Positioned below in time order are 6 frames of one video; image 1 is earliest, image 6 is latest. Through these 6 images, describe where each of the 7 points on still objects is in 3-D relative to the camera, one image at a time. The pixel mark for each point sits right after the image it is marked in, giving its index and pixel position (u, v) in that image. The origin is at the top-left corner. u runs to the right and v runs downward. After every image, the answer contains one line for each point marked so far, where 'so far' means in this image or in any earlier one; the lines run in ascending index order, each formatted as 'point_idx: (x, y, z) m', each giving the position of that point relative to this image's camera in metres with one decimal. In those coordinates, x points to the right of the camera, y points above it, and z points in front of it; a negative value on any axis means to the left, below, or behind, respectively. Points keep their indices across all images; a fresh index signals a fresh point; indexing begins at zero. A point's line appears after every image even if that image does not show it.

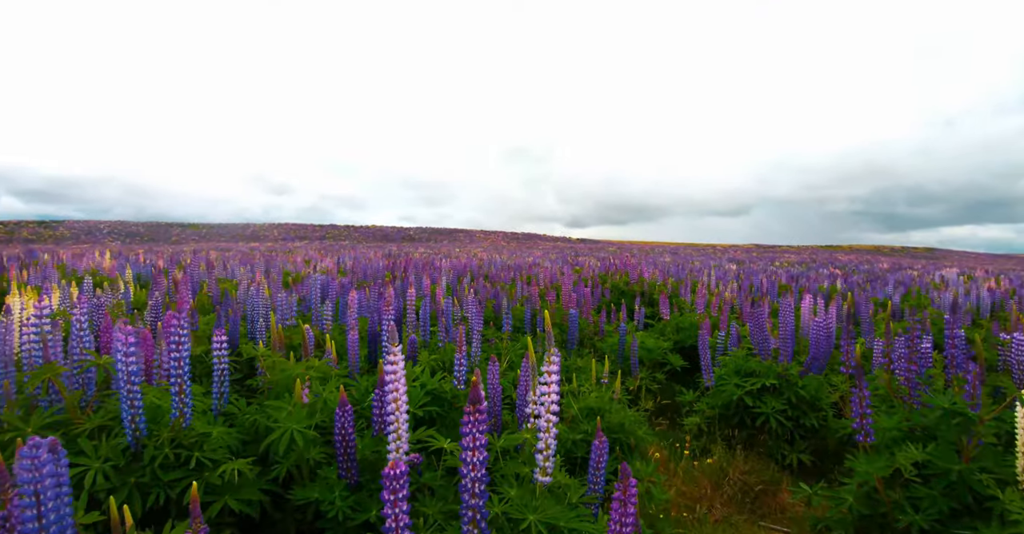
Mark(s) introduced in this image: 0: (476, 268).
0: (-1.1, 0.0, +15.8) m
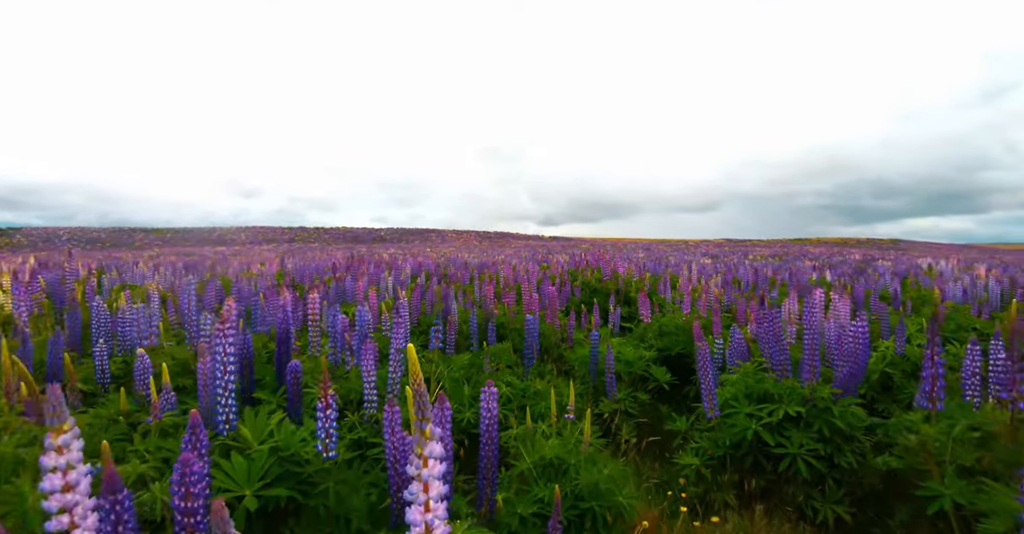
0: (-2.2, 0.0, +14.3) m
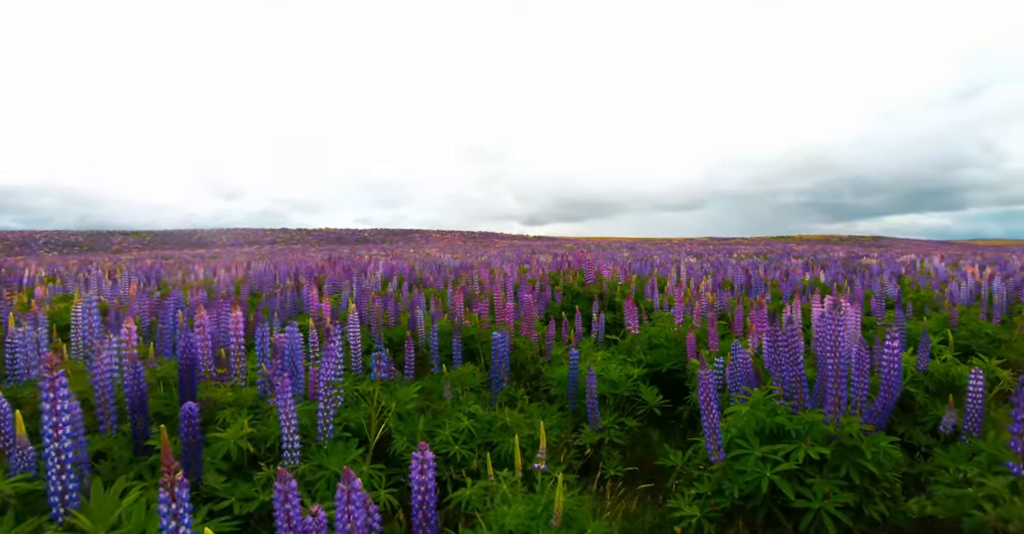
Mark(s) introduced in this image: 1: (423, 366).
0: (-2.7, -0.1, +13.5) m
1: (-0.9, -1.0, +4.8) m
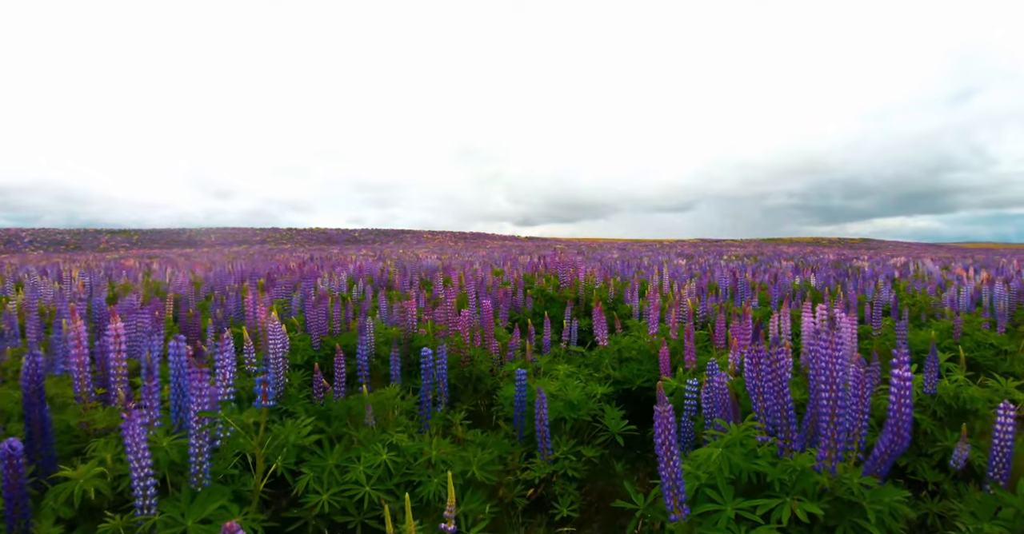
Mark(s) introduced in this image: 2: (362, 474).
0: (-3.3, -0.1, +12.9) m
1: (-1.3, -1.0, +4.2) m
2: (-0.9, -1.2, +2.9) m
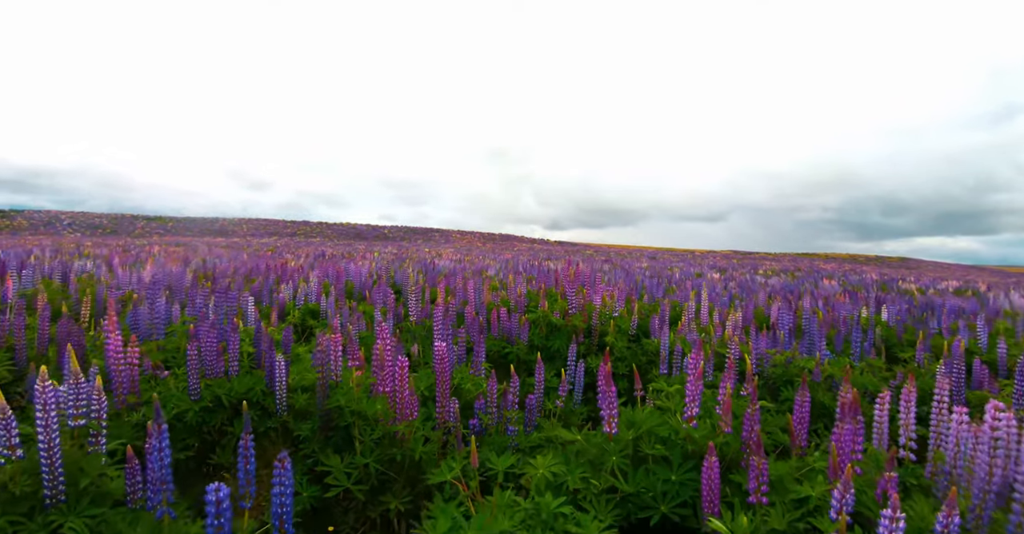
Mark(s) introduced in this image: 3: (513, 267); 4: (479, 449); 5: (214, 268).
0: (-3.1, -0.2, +11.3) m
1: (-1.7, -1.1, +2.5) m
2: (-1.3, -1.4, +1.2) m
3: (0.0, +0.2, +18.0) m
4: (-0.2, -1.2, +3.4) m
5: (-7.5, 0.0, +12.3) m
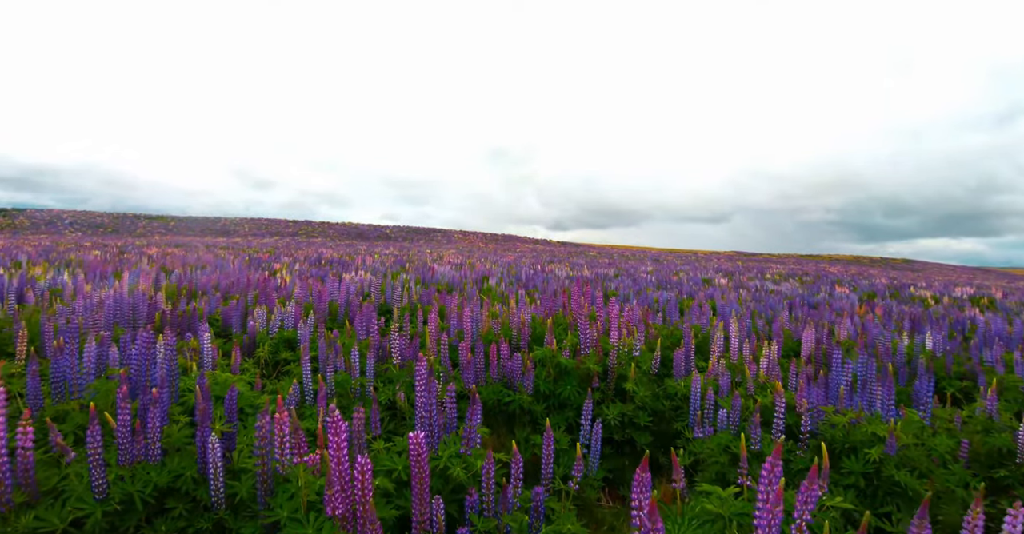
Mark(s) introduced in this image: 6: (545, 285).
0: (-3.1, -0.5, +10.4) m
1: (-1.7, -1.4, +1.6) m
2: (-1.3, -1.7, +0.3) m
3: (+0.1, -0.2, +17.1) m
4: (-0.2, -1.5, +2.5) m
5: (-7.4, -0.3, +11.5) m
6: (+0.8, -0.4, +12.0) m
